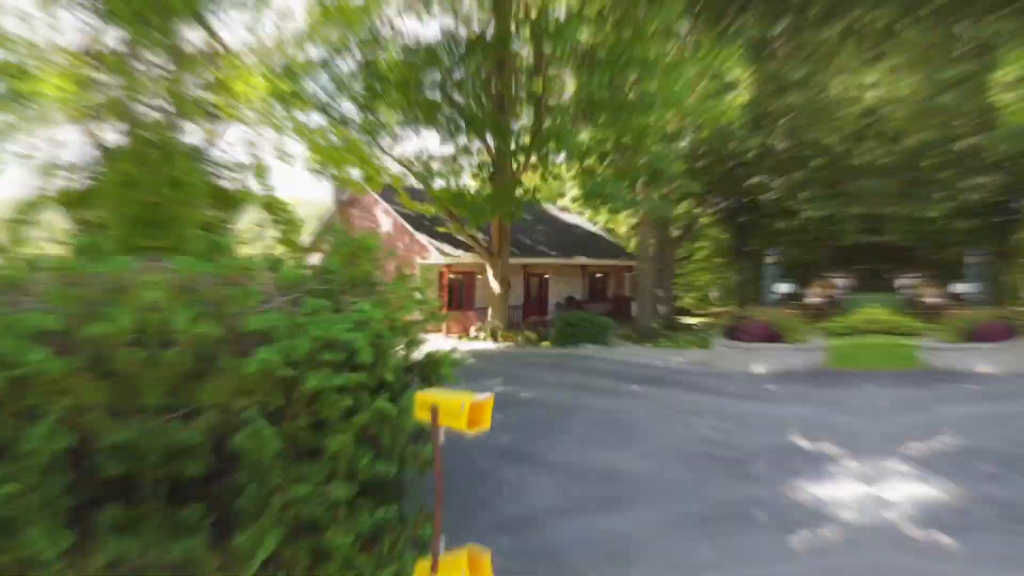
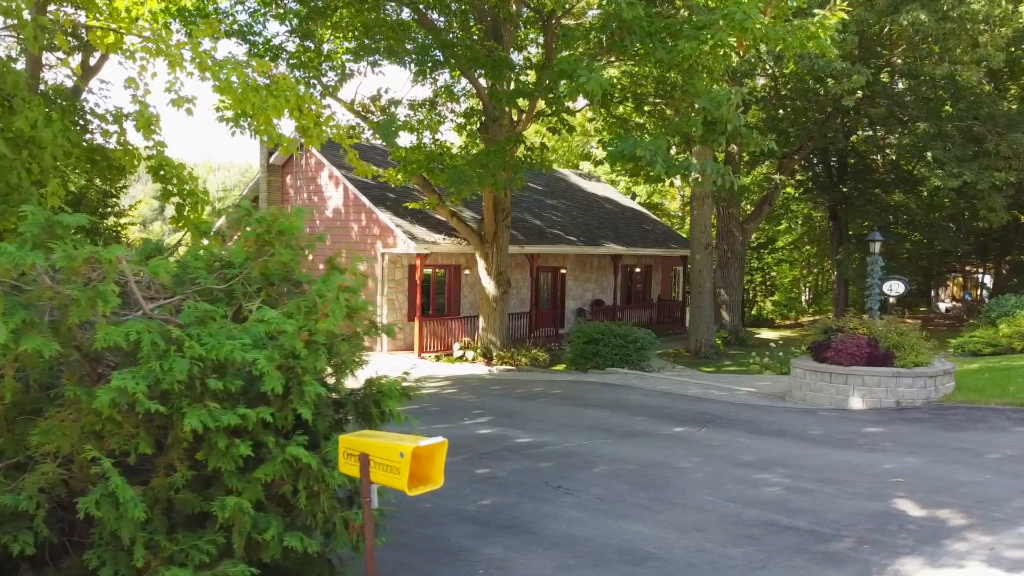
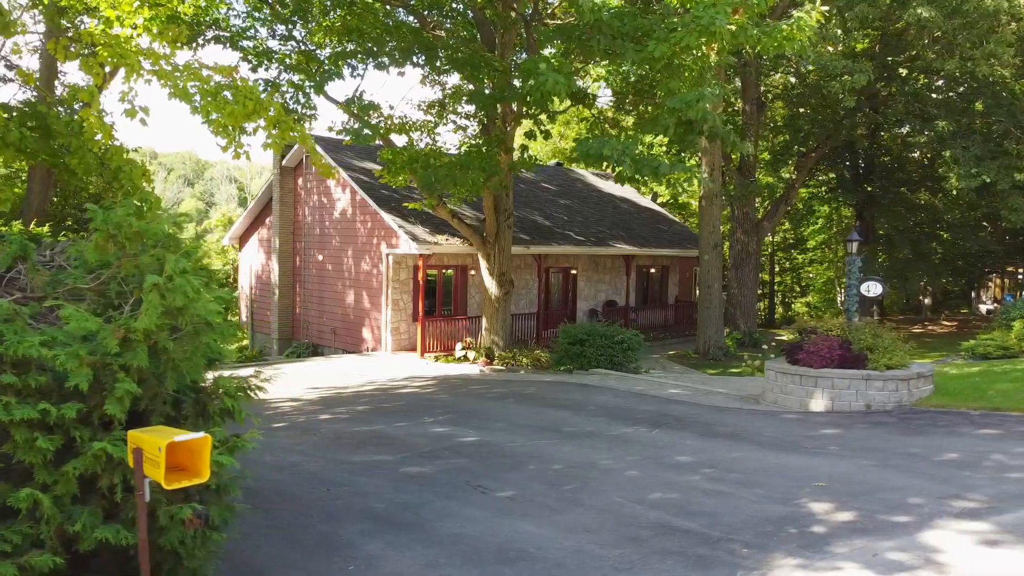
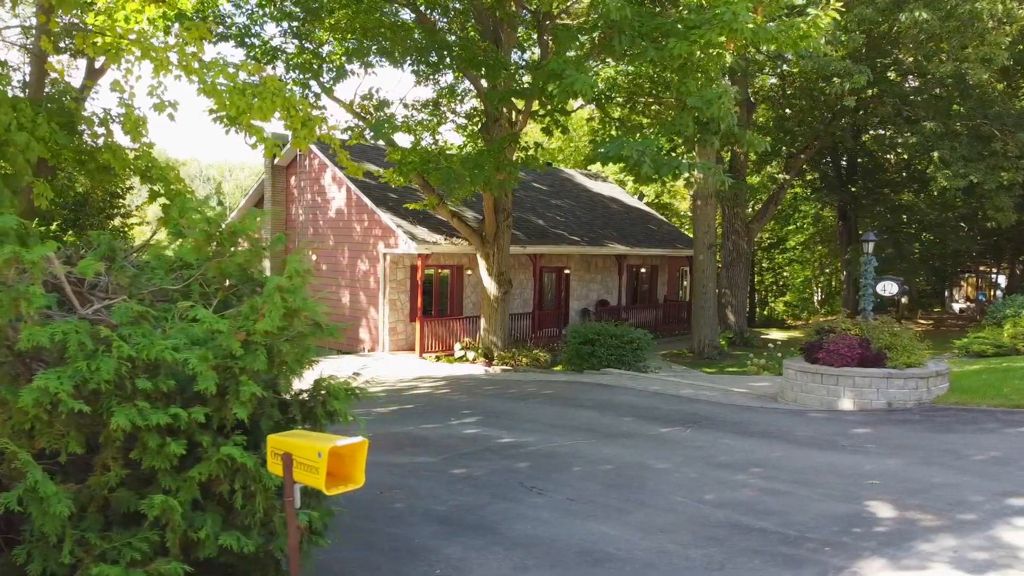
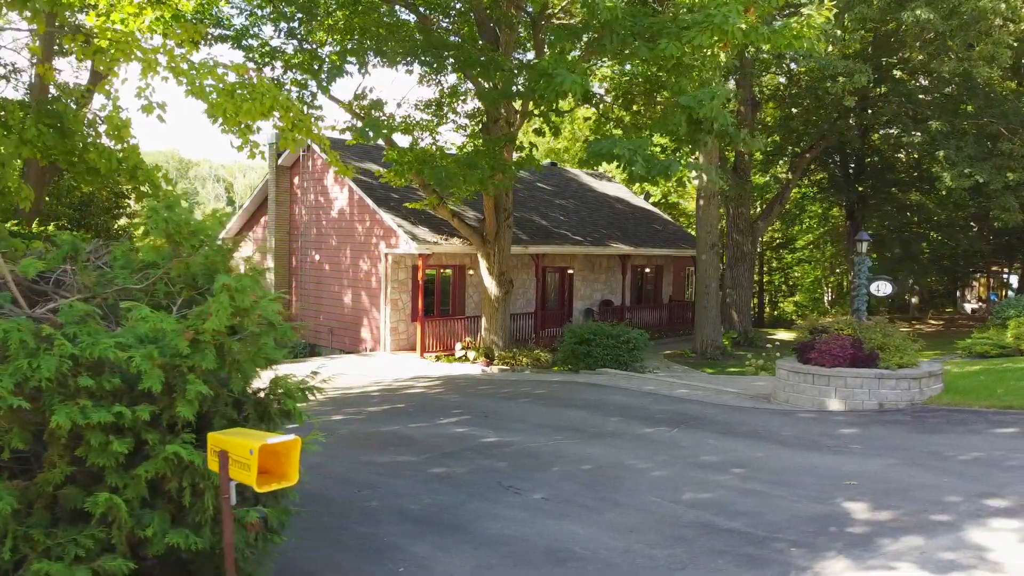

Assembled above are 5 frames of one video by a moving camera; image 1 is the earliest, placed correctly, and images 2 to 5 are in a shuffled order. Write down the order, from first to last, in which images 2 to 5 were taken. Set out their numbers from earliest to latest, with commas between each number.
2, 4, 5, 3
